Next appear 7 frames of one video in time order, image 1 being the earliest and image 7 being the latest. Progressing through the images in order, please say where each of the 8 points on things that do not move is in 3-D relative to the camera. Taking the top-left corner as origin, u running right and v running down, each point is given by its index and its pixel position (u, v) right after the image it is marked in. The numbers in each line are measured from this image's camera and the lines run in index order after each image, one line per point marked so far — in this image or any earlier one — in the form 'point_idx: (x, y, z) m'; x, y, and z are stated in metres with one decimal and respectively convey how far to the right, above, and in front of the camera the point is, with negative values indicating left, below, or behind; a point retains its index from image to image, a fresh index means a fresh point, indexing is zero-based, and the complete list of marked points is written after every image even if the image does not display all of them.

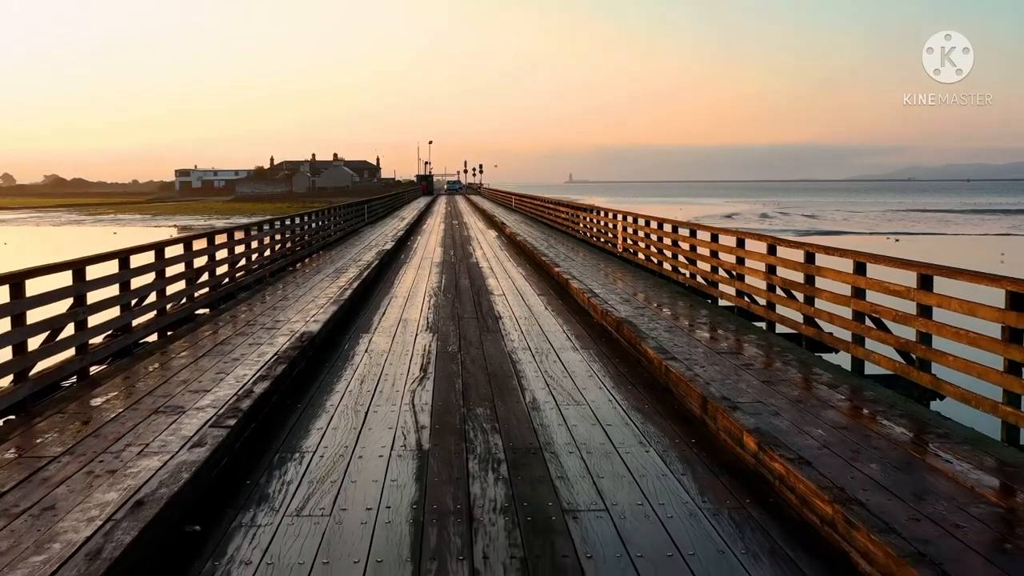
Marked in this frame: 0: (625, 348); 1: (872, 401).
0: (+0.8, -0.4, +6.8) m
1: (+2.1, -0.7, +5.2) m
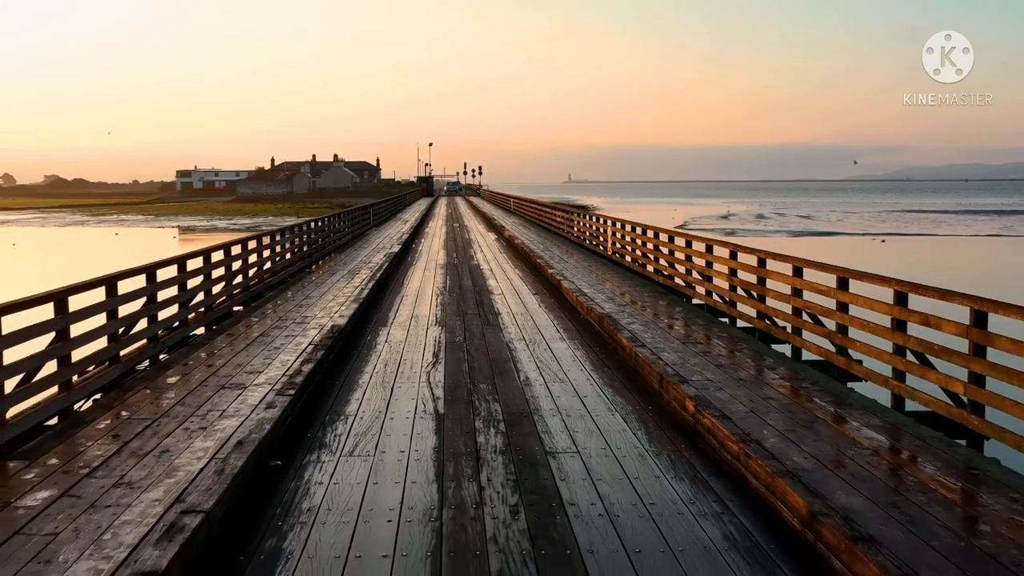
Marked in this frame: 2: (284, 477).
0: (+0.8, -0.4, +7.9) m
1: (+2.1, -0.7, +6.4) m
2: (-1.0, -0.9, +4.1) m
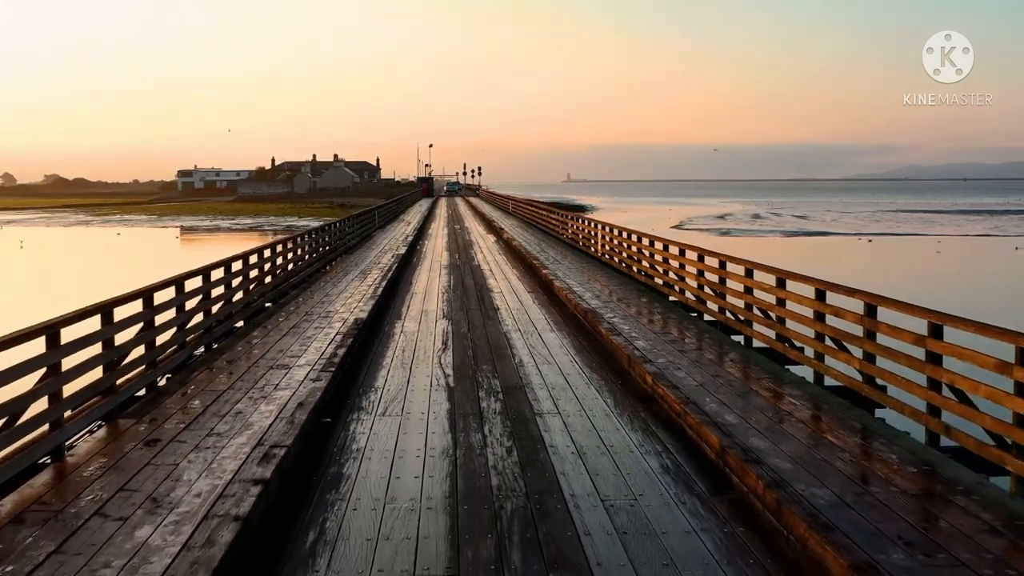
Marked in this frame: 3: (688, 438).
0: (+0.8, -0.4, +9.2) m
1: (+2.1, -0.6, +7.7) m
2: (-1.1, -0.9, +5.4) m
3: (+1.0, -0.9, +5.2) m
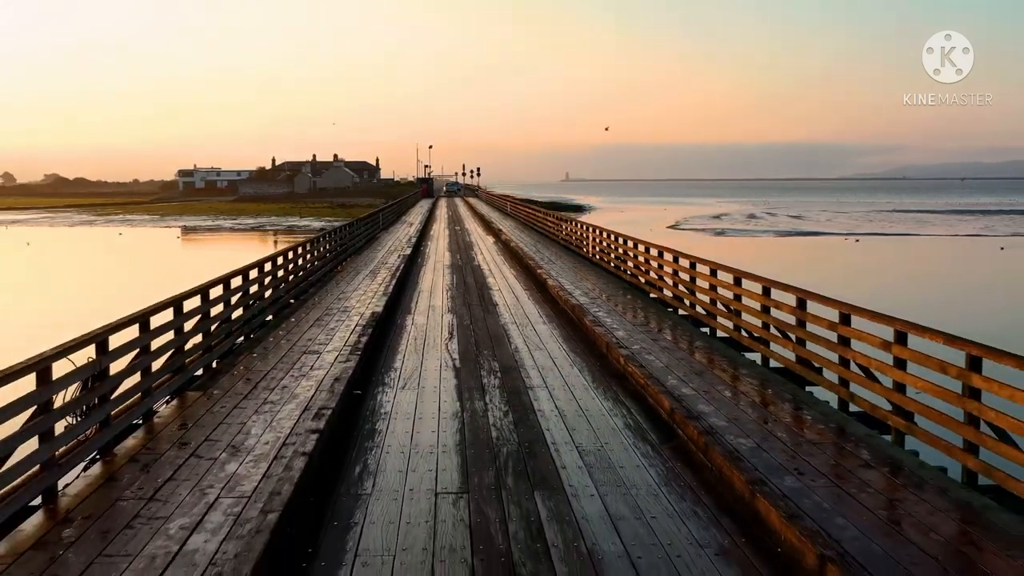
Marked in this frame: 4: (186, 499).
0: (+0.8, -0.4, +10.5) m
1: (+2.0, -0.6, +9.0) m
2: (-1.1, -0.8, +6.7) m
3: (+1.0, -0.8, +6.4) m
4: (-1.7, -1.1, +4.6) m
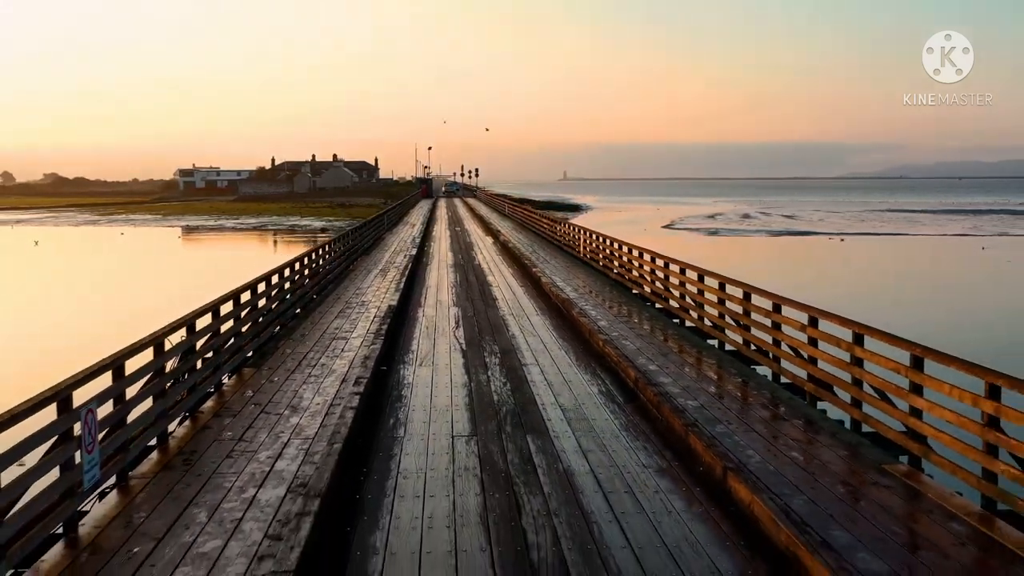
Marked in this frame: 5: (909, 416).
0: (+0.7, -0.3, +12.0) m
1: (+2.0, -0.6, +10.5) m
2: (-1.1, -0.8, +8.2) m
3: (+1.0, -0.8, +8.0) m
4: (-1.7, -1.0, +6.2) m
5: (+2.6, -0.8, +5.7) m
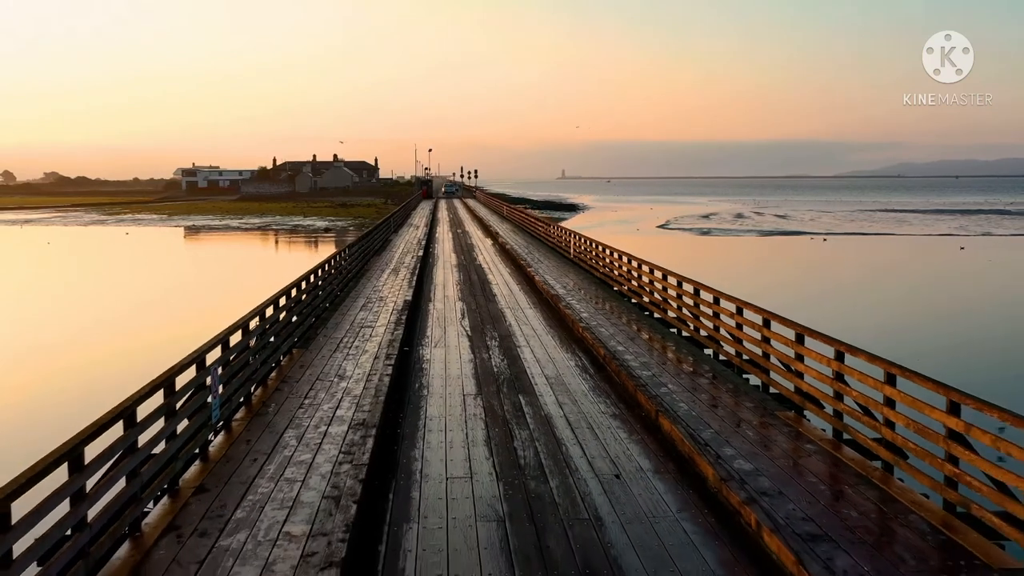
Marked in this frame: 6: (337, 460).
0: (+0.7, -0.3, +14.1) m
1: (+2.0, -0.5, +12.6) m
2: (-1.2, -0.8, +10.4) m
3: (+0.9, -0.8, +10.1) m
4: (-1.8, -1.0, +8.3) m
5: (+2.5, -0.8, +7.9) m
6: (-1.2, -1.2, +6.3) m
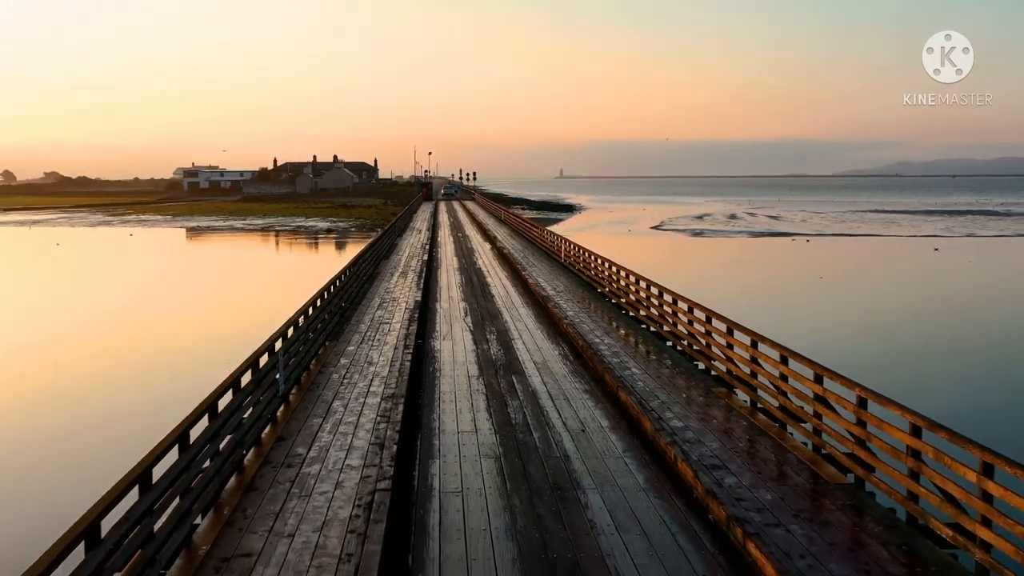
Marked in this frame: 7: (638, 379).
0: (+0.6, -0.3, +16.3) m
1: (+1.9, -0.6, +14.8) m
2: (-1.2, -0.8, +12.5) m
3: (+0.9, -0.8, +12.3) m
4: (-1.8, -1.1, +10.5) m
5: (+2.5, -0.8, +10.0) m
6: (-1.3, -1.3, +8.5) m
7: (+1.5, -1.1, +10.2) m
